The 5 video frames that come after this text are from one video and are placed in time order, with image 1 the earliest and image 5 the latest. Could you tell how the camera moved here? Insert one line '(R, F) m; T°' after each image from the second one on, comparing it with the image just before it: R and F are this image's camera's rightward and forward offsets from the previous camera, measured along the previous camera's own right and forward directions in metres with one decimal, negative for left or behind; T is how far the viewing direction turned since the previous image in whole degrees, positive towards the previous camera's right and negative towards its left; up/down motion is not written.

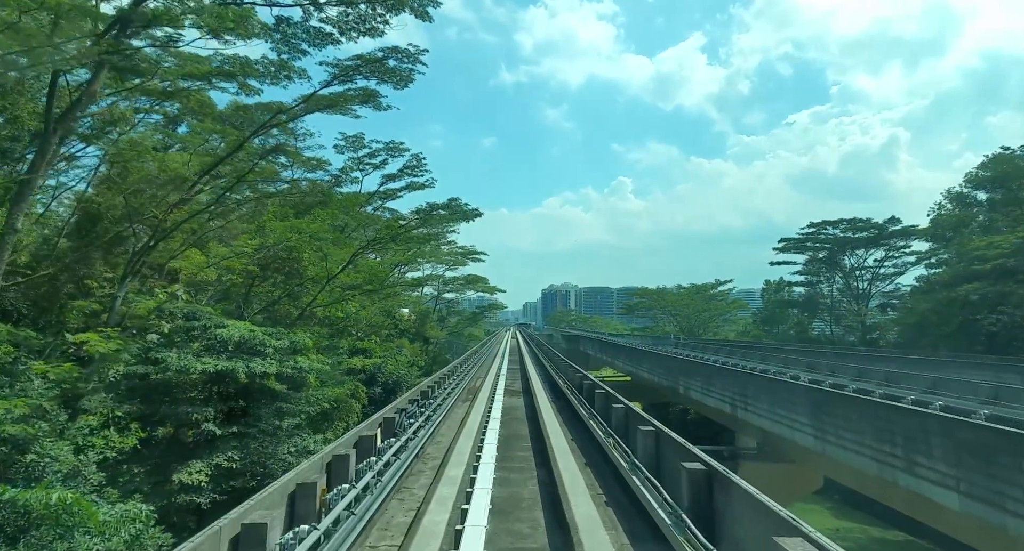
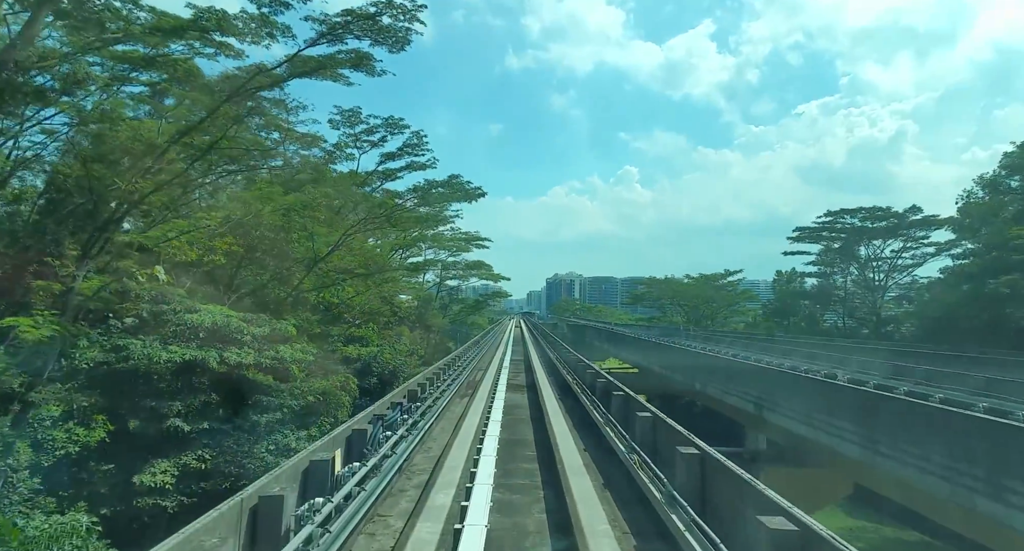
(0.0, +0.9) m; 0°
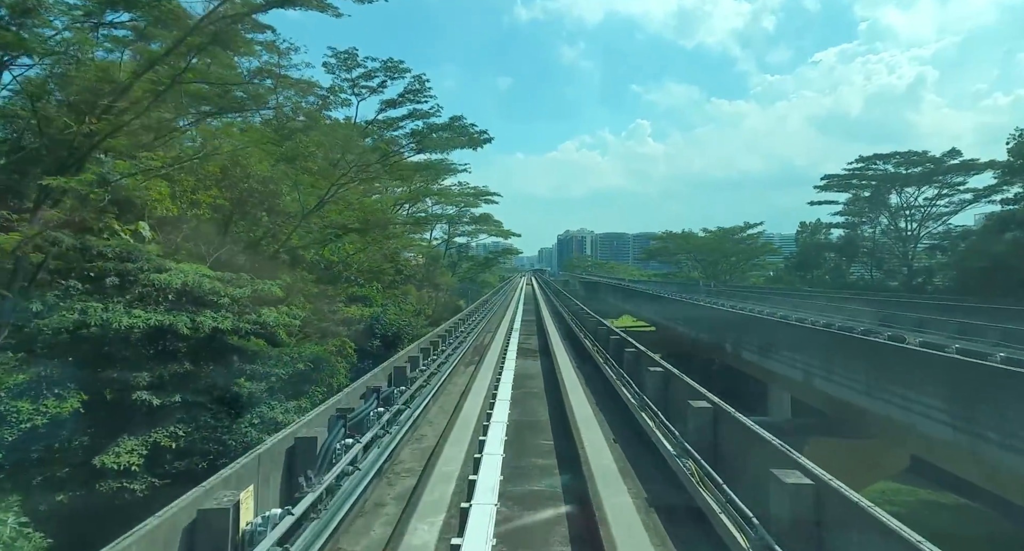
(0.0, +1.0) m; -1°
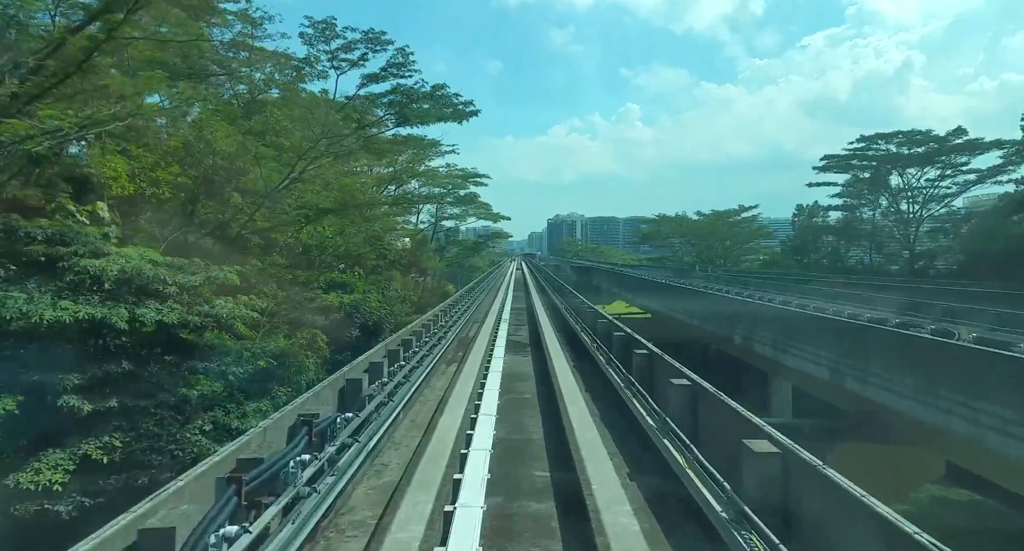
(0.0, +0.8) m; +1°
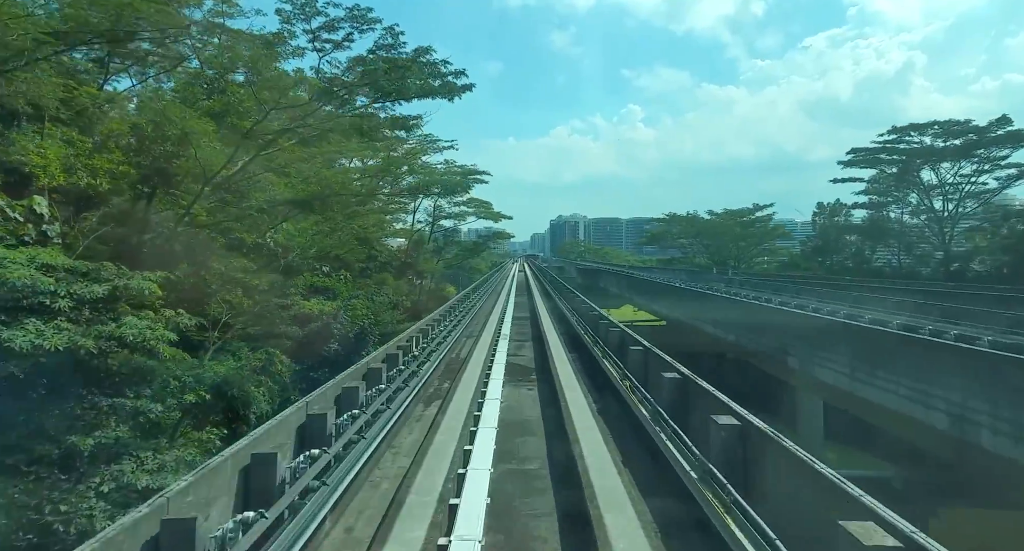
(0.0, +1.6) m; 0°
